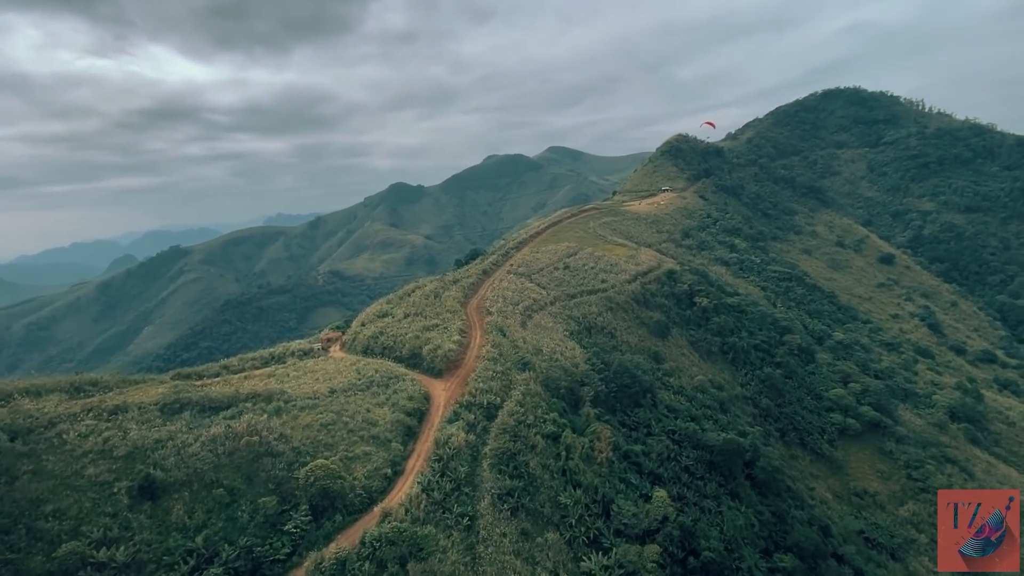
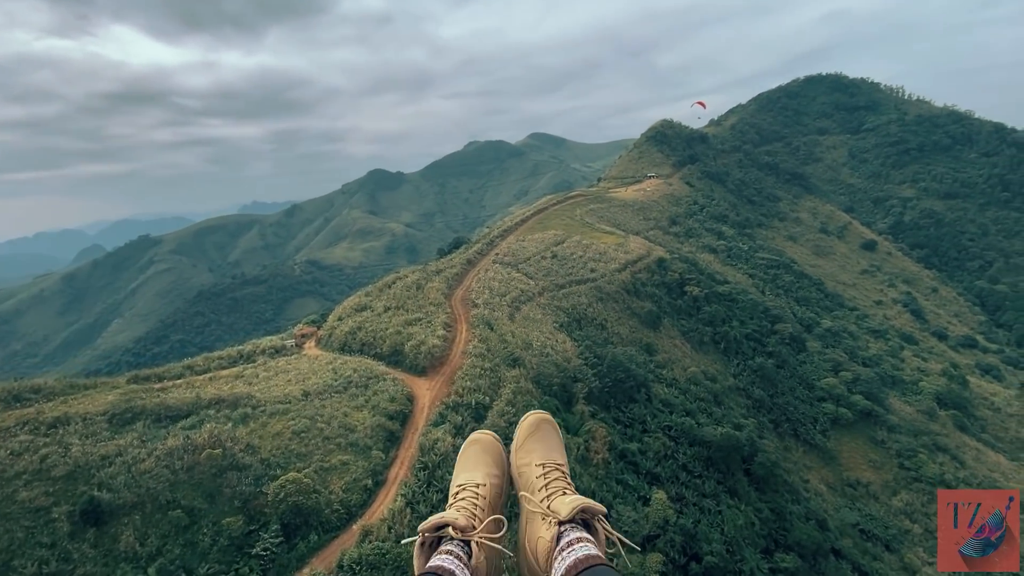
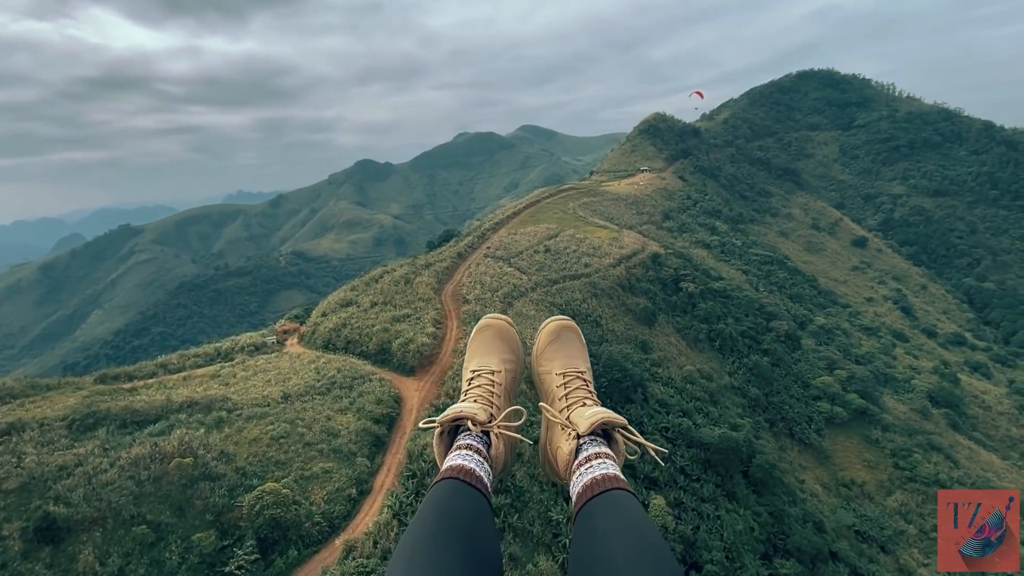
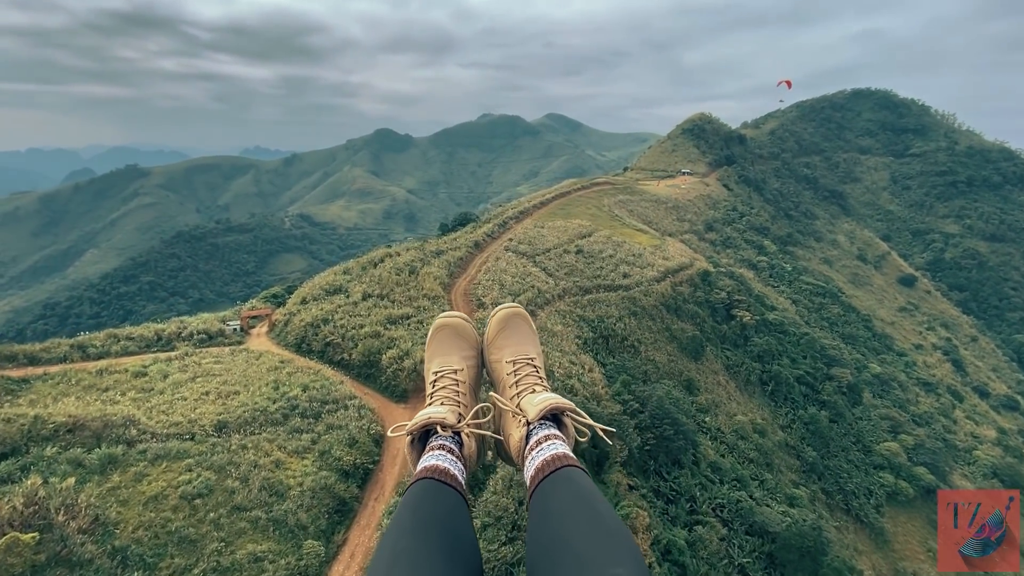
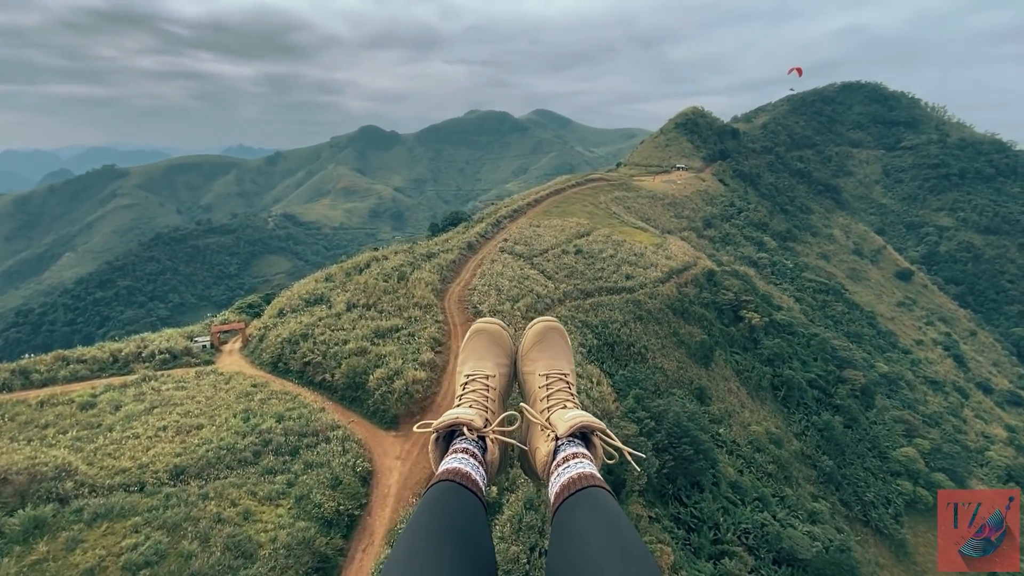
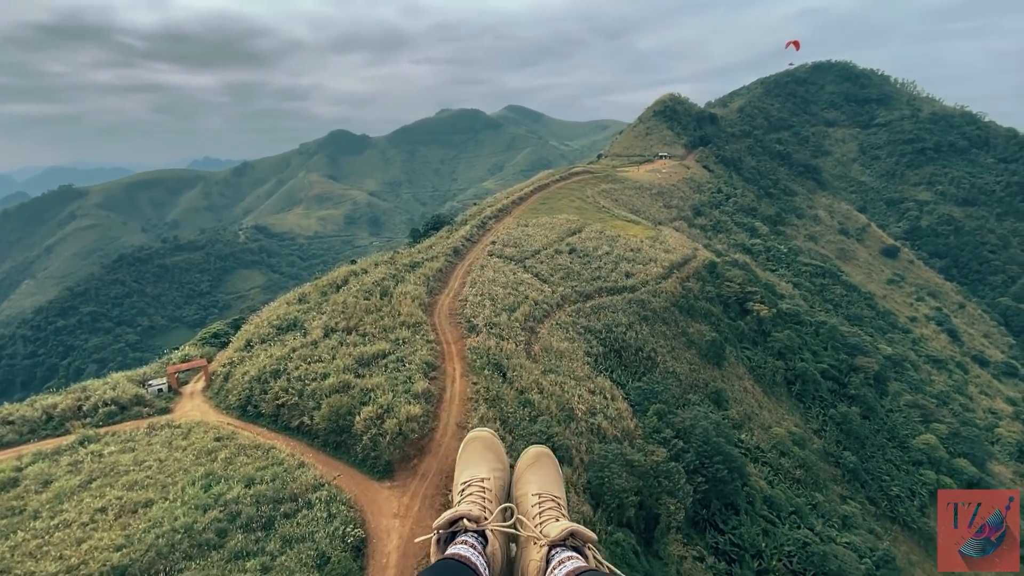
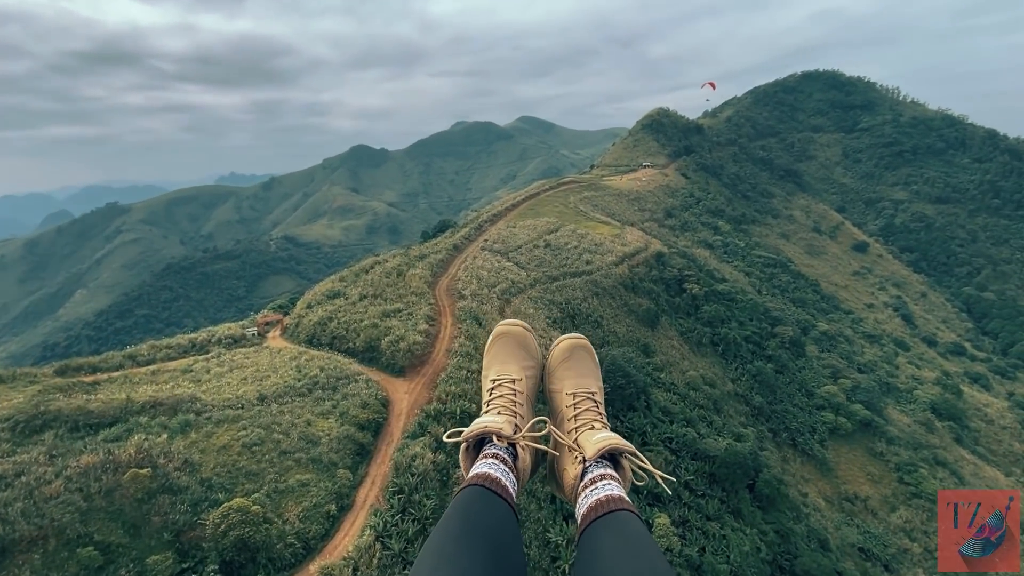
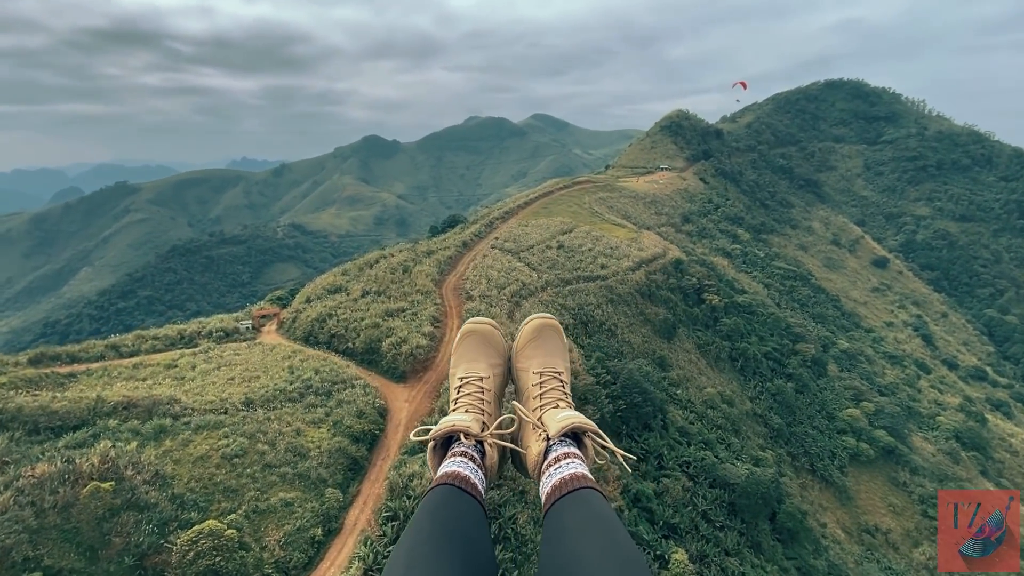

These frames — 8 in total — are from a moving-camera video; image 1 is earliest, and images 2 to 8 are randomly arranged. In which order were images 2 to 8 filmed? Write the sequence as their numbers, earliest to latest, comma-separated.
2, 3, 7, 8, 4, 5, 6
